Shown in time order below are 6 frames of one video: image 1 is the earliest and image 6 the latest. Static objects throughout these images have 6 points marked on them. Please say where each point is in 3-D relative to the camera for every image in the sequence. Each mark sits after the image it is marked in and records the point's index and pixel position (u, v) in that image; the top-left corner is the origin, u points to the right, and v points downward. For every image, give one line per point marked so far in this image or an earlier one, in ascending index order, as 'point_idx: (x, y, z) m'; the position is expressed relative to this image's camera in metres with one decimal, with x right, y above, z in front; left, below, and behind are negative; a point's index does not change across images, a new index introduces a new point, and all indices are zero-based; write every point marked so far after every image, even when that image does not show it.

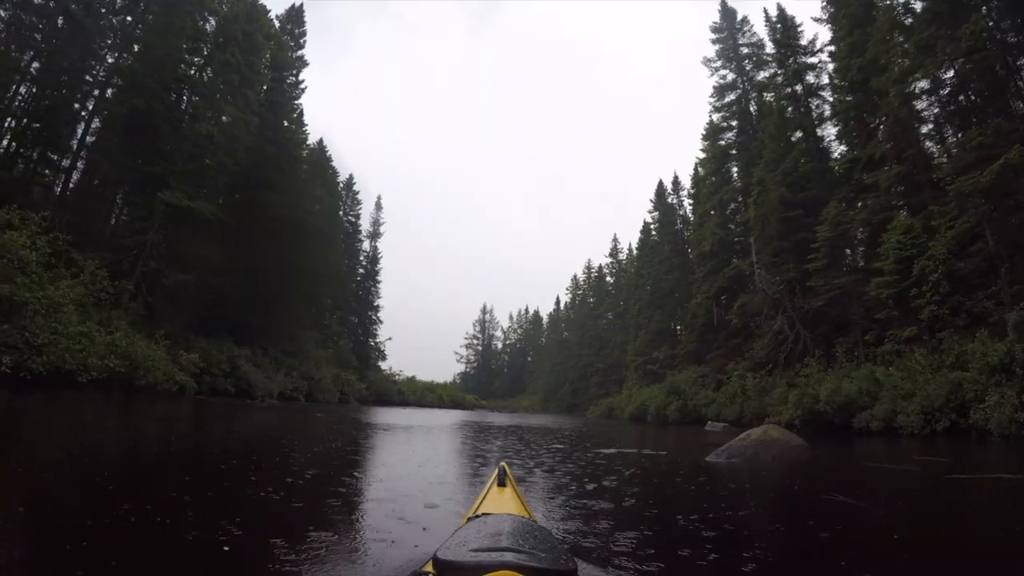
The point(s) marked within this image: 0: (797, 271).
0: (+9.0, +0.6, +18.6) m
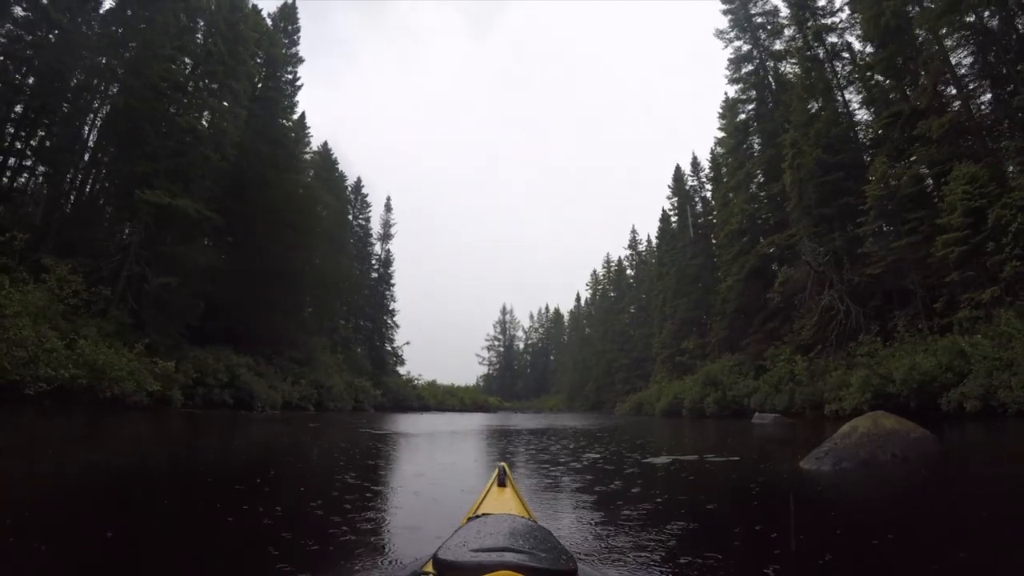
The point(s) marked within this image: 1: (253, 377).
0: (+9.4, +1.4, +16.7) m
1: (-8.6, -2.9, +19.5) m
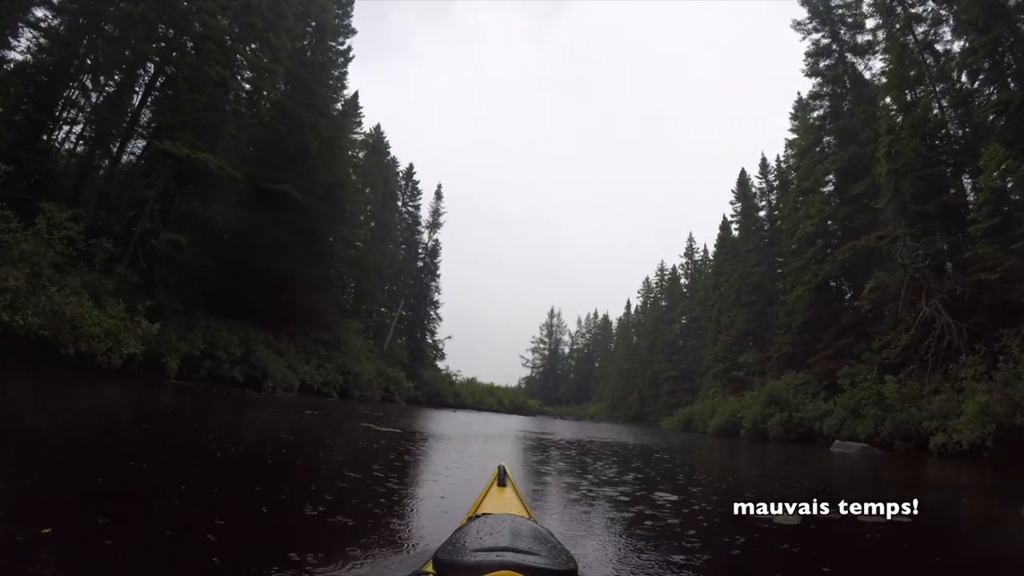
0: (+10.5, +1.1, +14.1) m
1: (-7.5, -2.0, +18.4) m
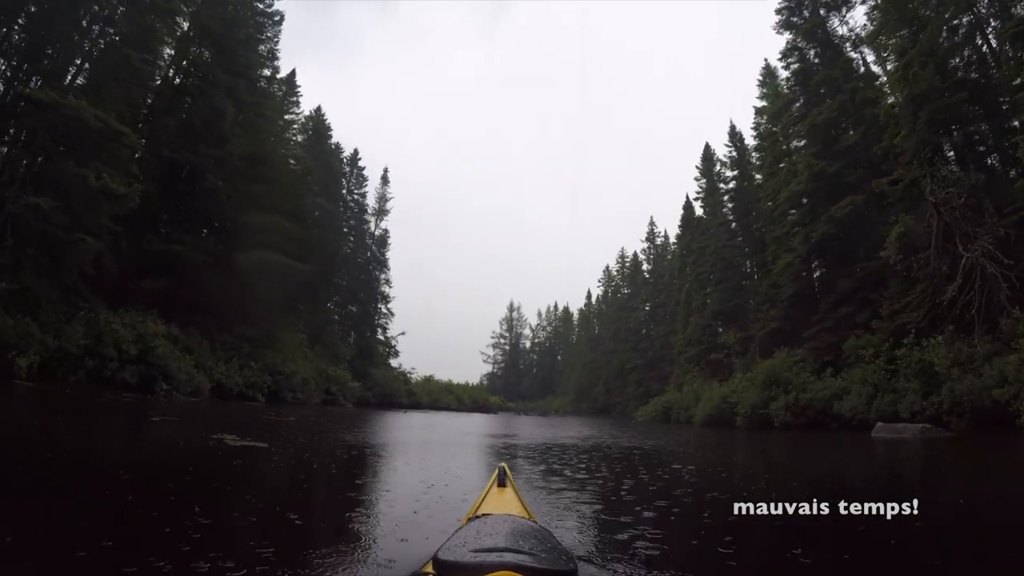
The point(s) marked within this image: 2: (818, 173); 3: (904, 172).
0: (+9.5, +2.1, +12.0) m
1: (-8.6, -1.6, +15.0) m
2: (+10.3, +3.9, +19.9) m
3: (+9.3, +2.8, +14.0) m
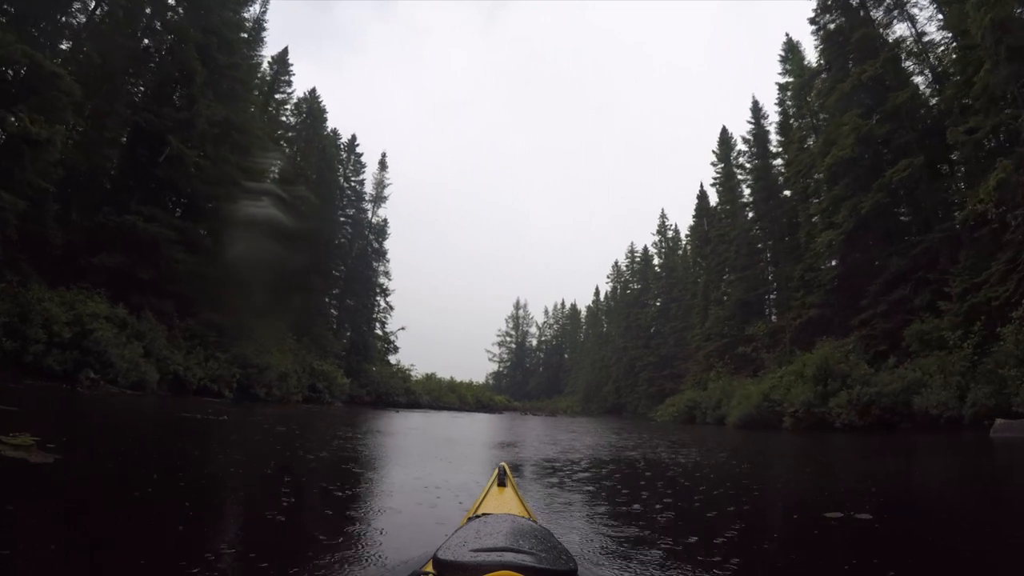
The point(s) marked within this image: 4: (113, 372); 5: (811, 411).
0: (+9.5, +2.7, +9.6) m
1: (-8.5, -1.1, +12.8) m
2: (+10.5, +4.4, +17.5) m
3: (+9.3, +3.3, +11.6) m
4: (-8.2, -1.8, +12.1) m
5: (+6.7, -2.8, +13.4) m
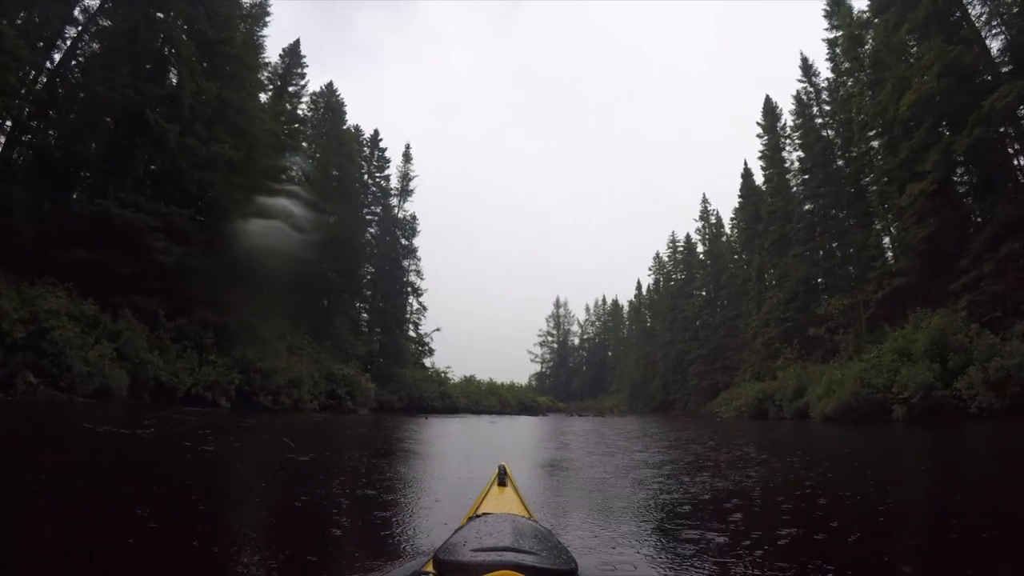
0: (+9.6, +3.6, +6.6) m
1: (-8.0, -1.0, +11.1) m
2: (+11.0, +5.4, +14.5) m
3: (+9.5, +4.3, +8.7) m
4: (-7.6, -1.7, +10.4) m
5: (+7.3, -2.0, +10.7) m
